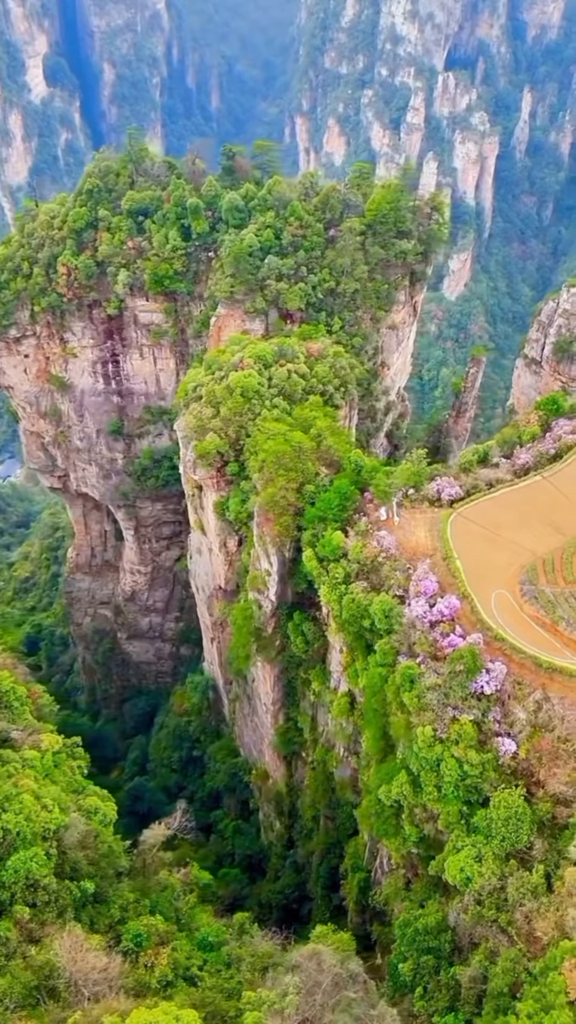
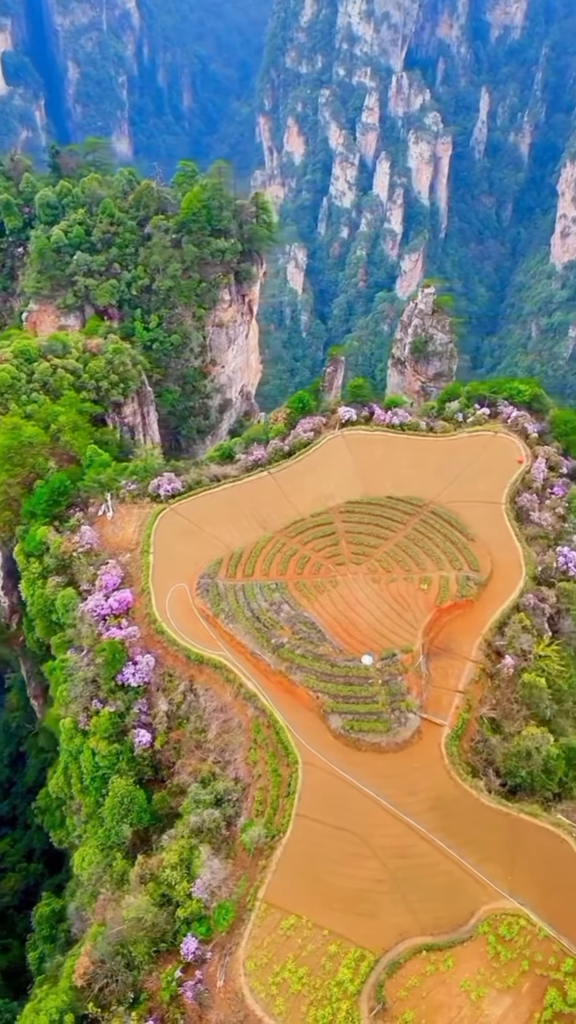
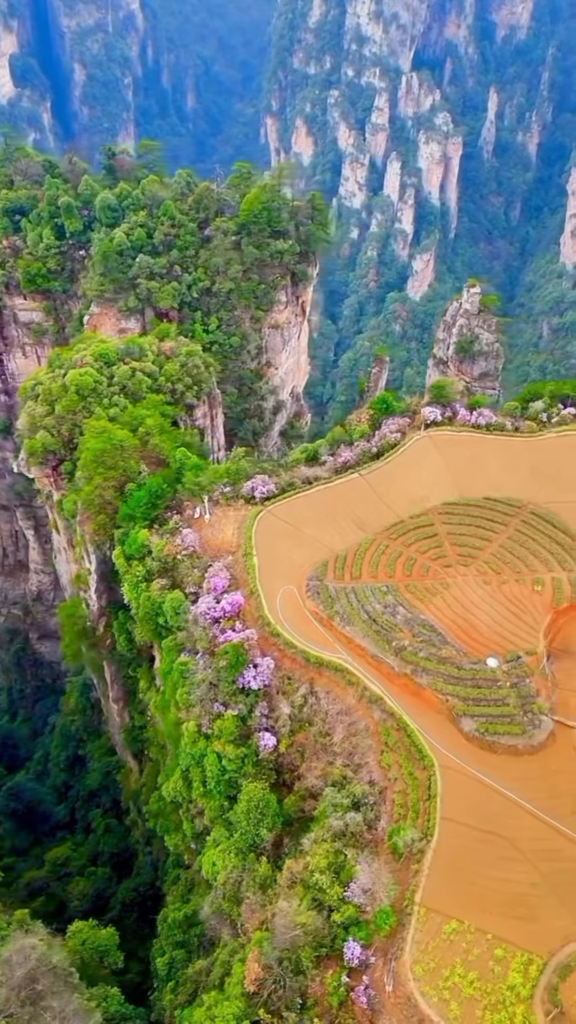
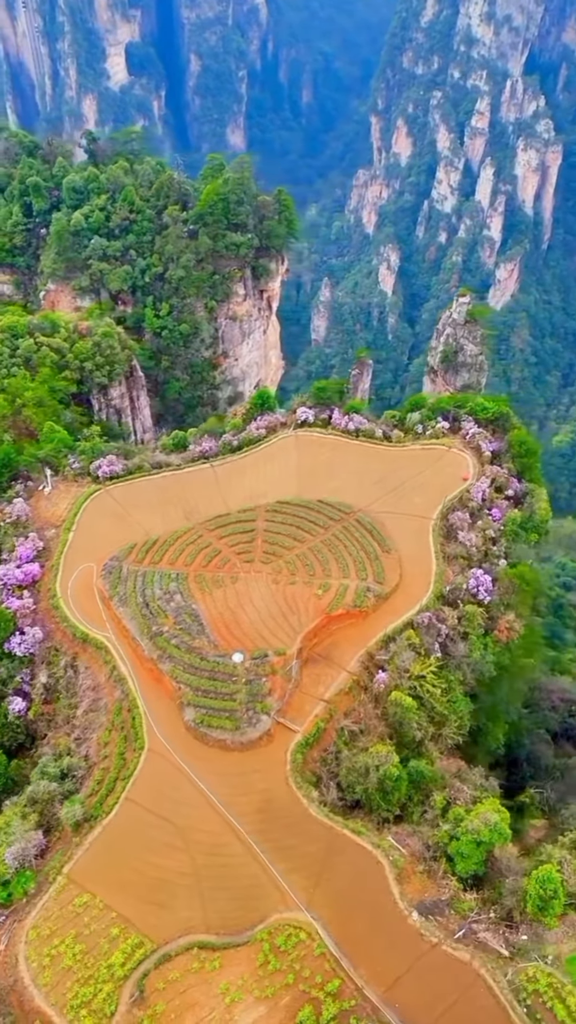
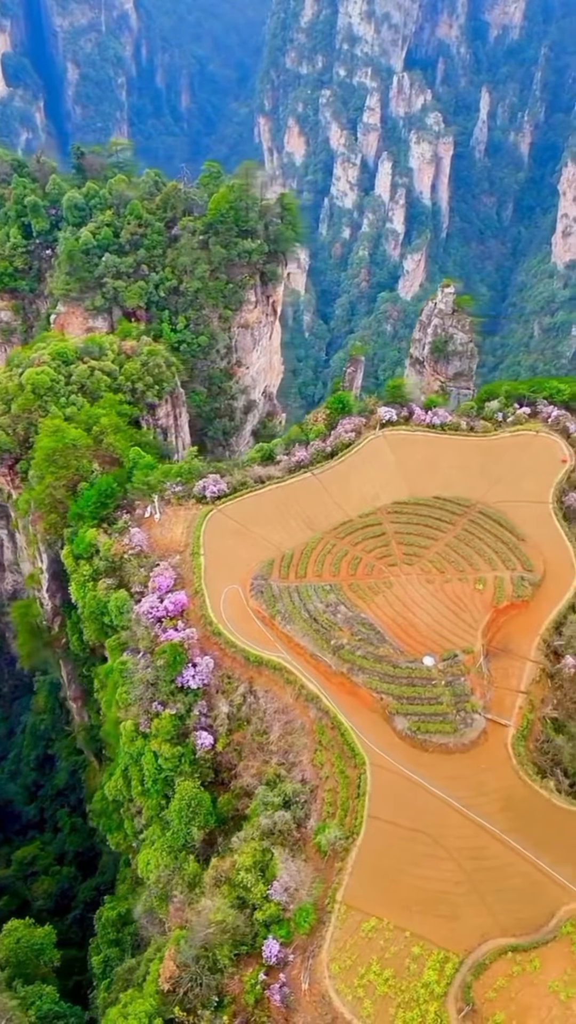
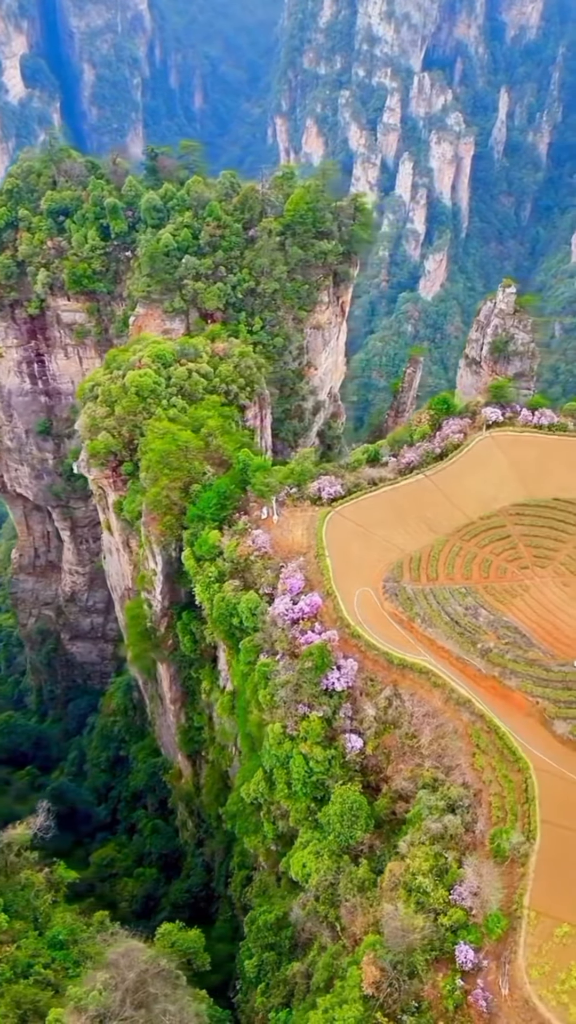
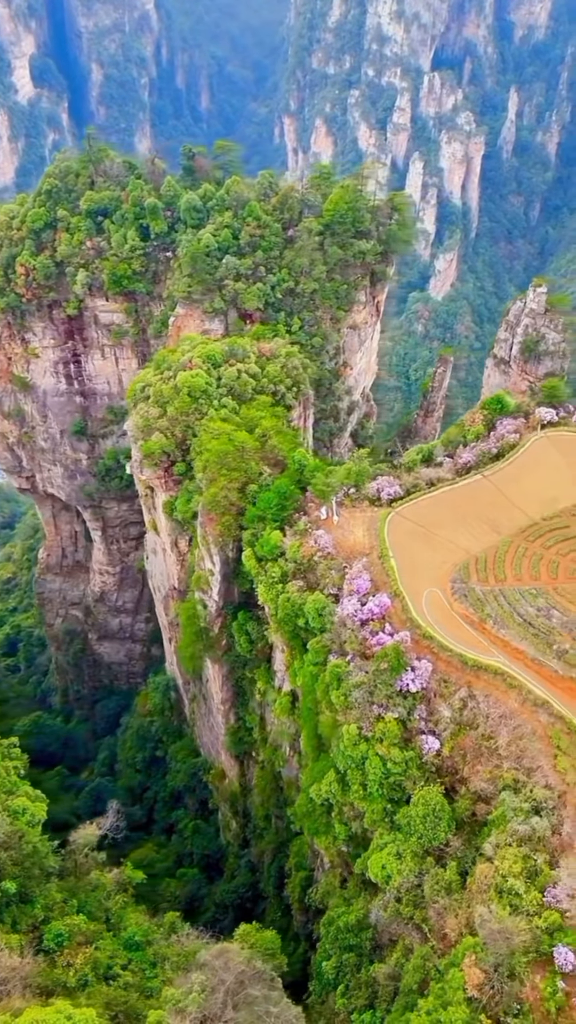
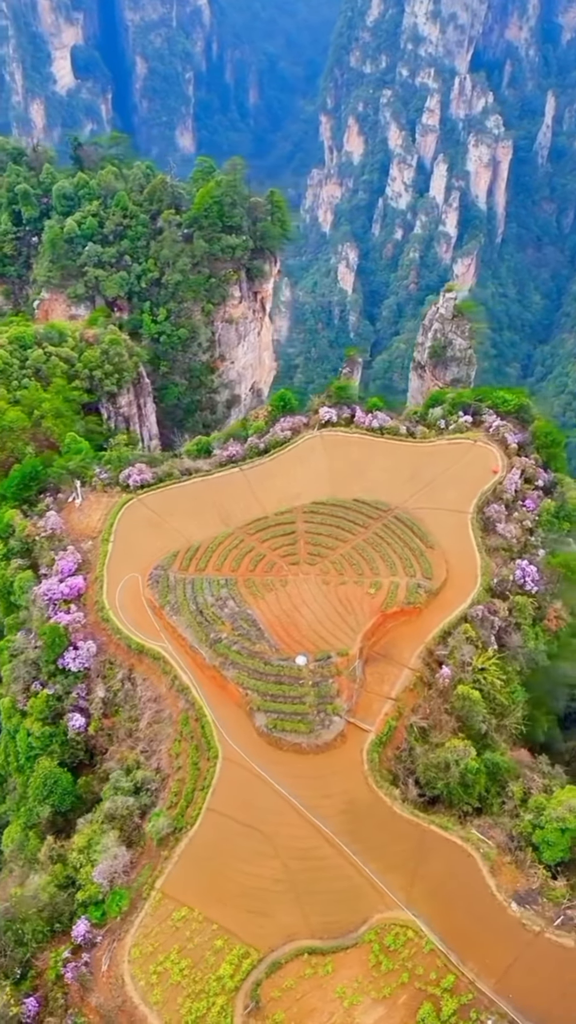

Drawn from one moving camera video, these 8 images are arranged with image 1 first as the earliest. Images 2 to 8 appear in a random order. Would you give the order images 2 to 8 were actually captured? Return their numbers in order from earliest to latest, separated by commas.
7, 6, 3, 5, 2, 8, 4
